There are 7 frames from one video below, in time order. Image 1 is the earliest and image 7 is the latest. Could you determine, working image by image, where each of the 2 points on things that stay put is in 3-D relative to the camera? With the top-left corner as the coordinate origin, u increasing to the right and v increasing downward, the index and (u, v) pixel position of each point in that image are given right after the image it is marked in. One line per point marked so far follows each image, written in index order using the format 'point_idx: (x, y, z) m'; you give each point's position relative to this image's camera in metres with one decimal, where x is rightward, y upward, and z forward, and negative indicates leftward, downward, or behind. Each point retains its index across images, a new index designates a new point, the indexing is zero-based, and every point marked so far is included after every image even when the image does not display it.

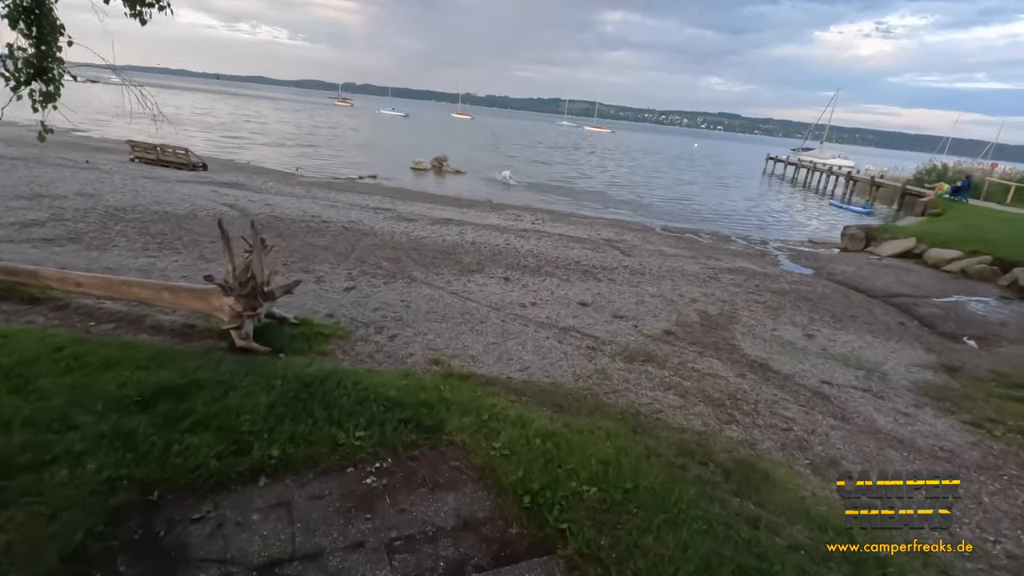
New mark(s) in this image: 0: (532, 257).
0: (+0.6, +0.9, +15.8) m
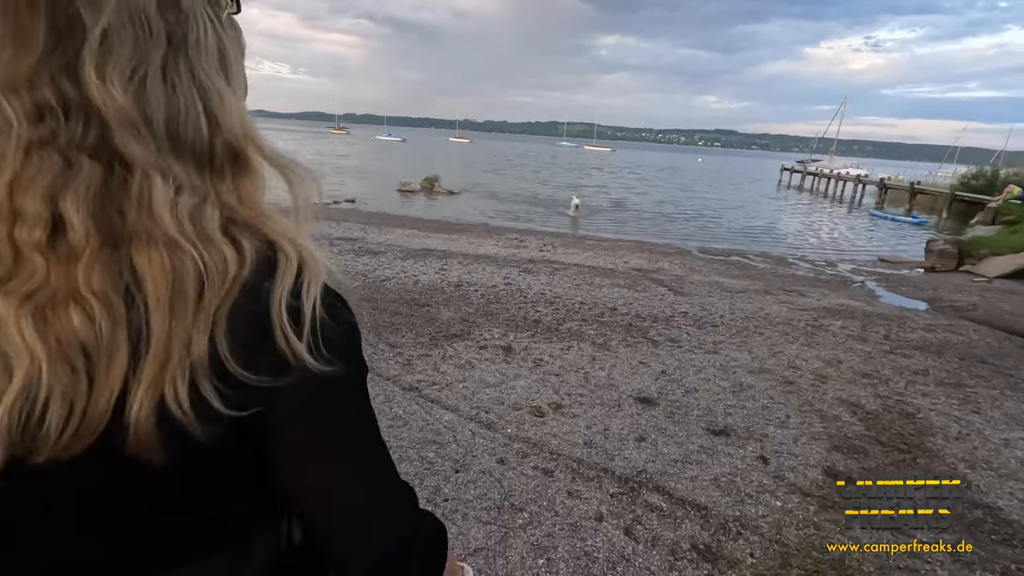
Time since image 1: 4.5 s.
0: (+0.7, -0.3, +10.6) m
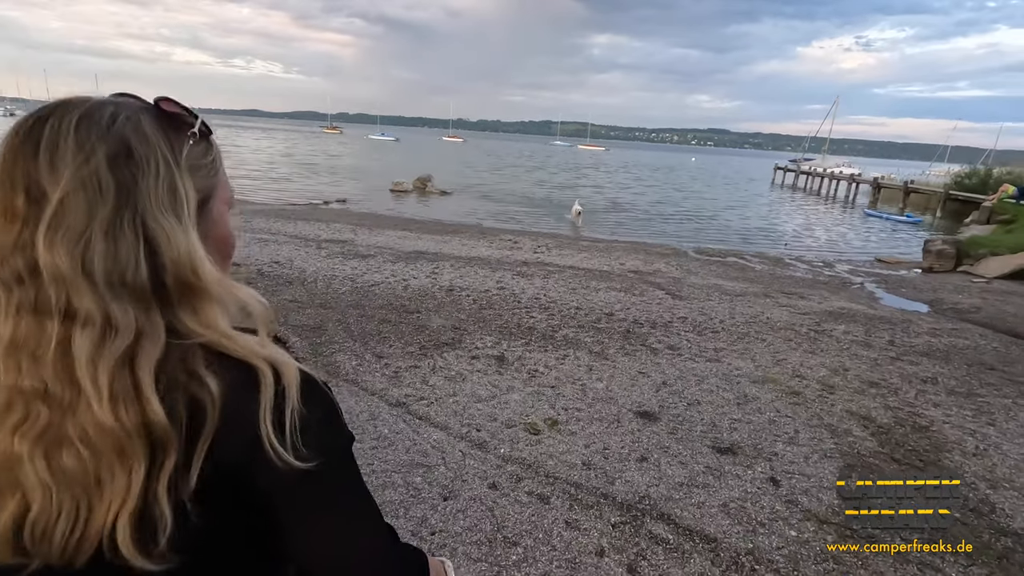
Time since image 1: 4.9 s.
0: (+0.5, -0.4, +10.3) m
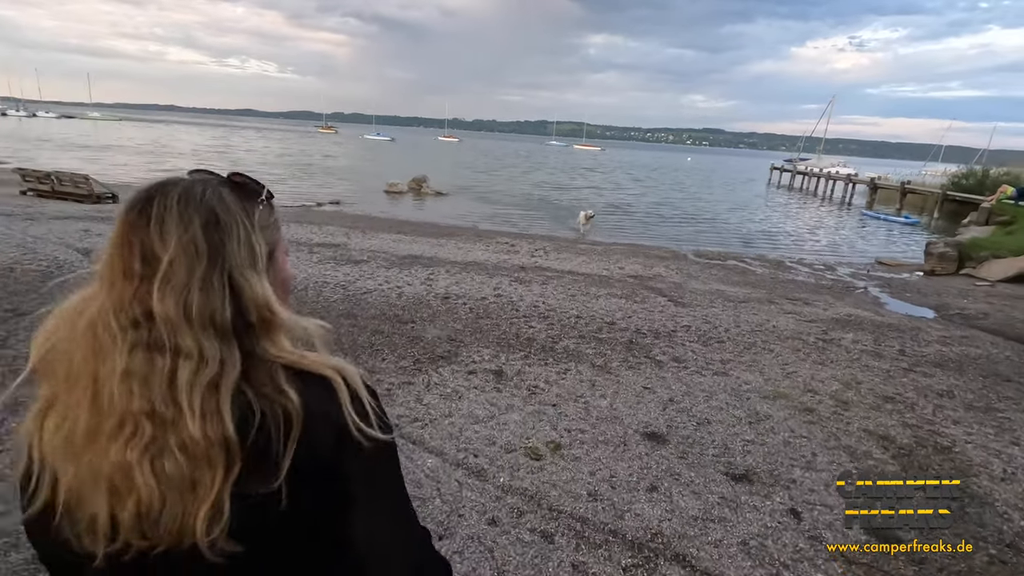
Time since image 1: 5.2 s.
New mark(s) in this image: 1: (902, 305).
0: (+0.5, -0.6, +9.9) m
1: (+10.4, -0.5, +14.2) m
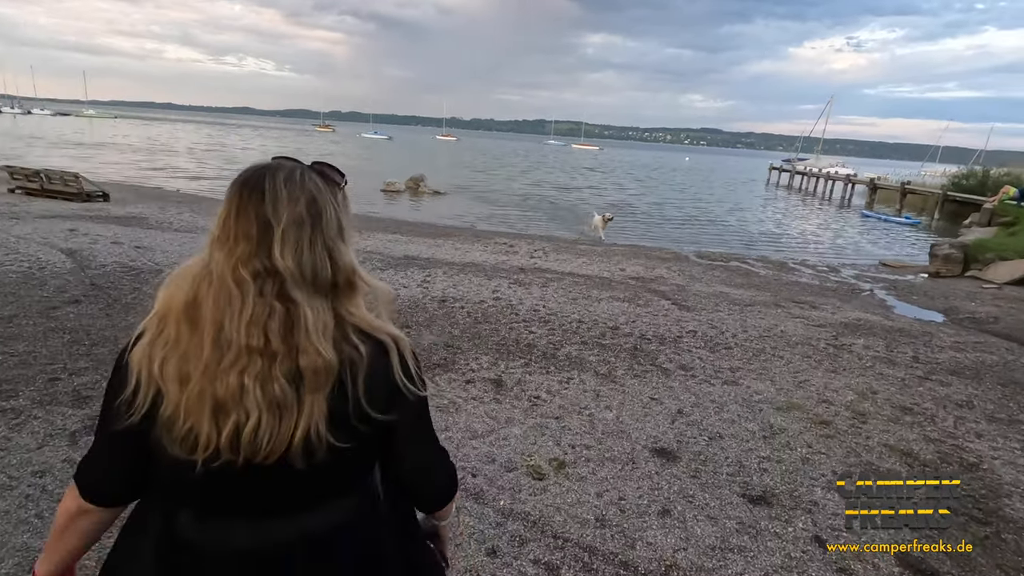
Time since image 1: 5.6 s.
0: (+0.5, -0.6, +9.5) m
1: (+10.4, -0.5, +13.9) m
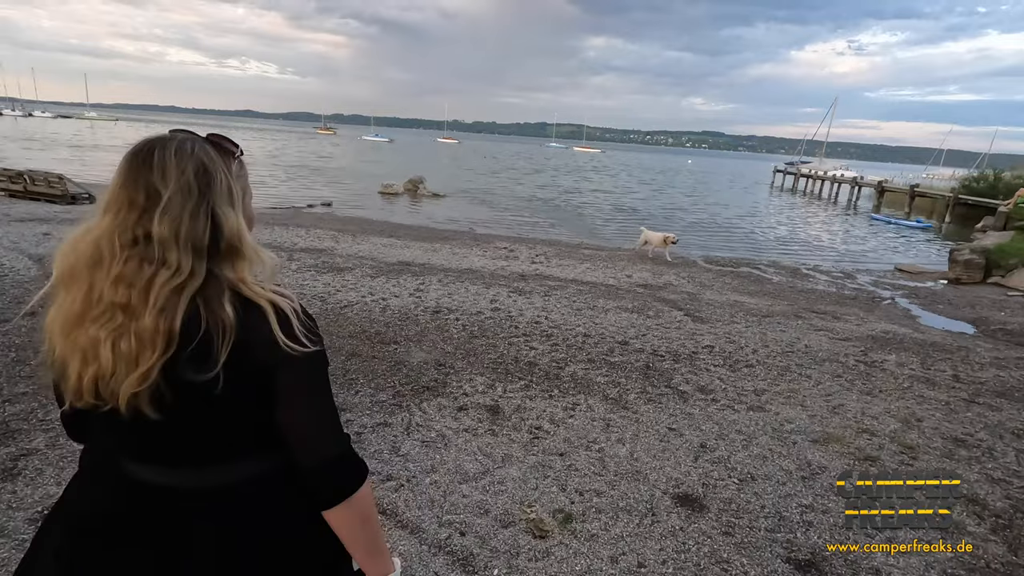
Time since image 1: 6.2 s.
0: (+0.5, -0.8, +8.7) m
1: (+10.4, -0.7, +13.0) m
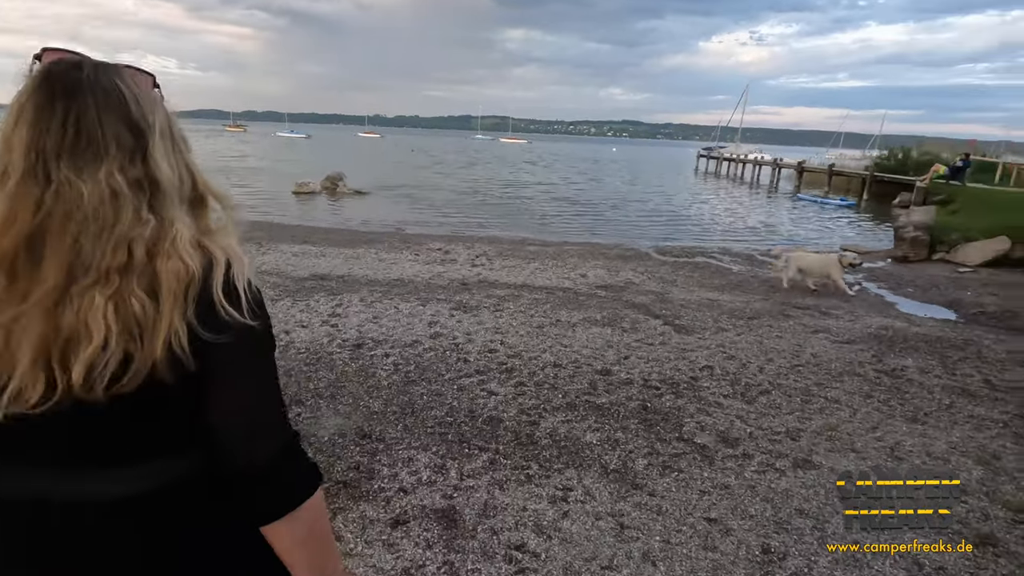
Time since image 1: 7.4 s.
0: (-0.2, -1.1, +6.6) m
1: (+9.1, -0.4, +12.1) m
